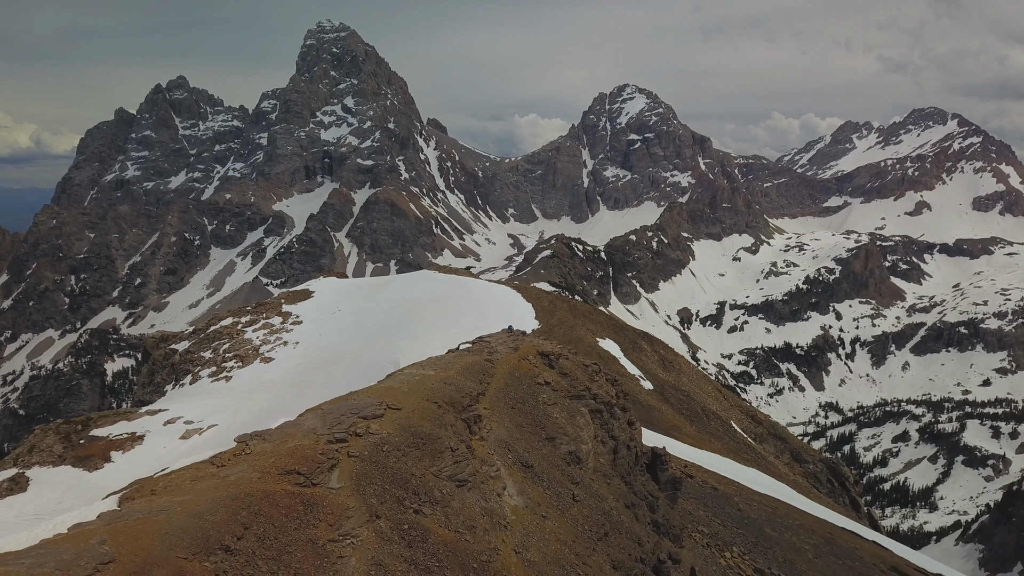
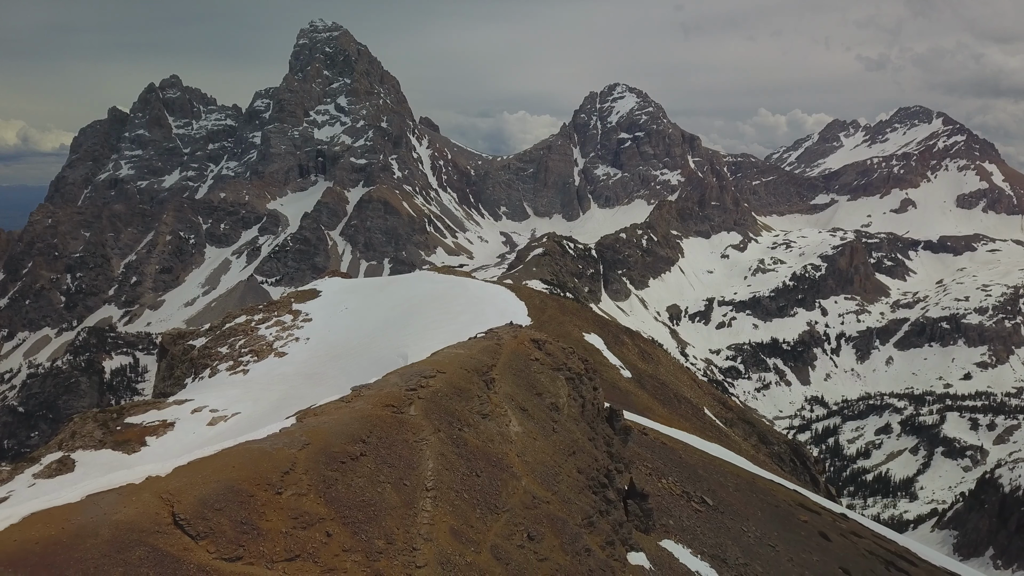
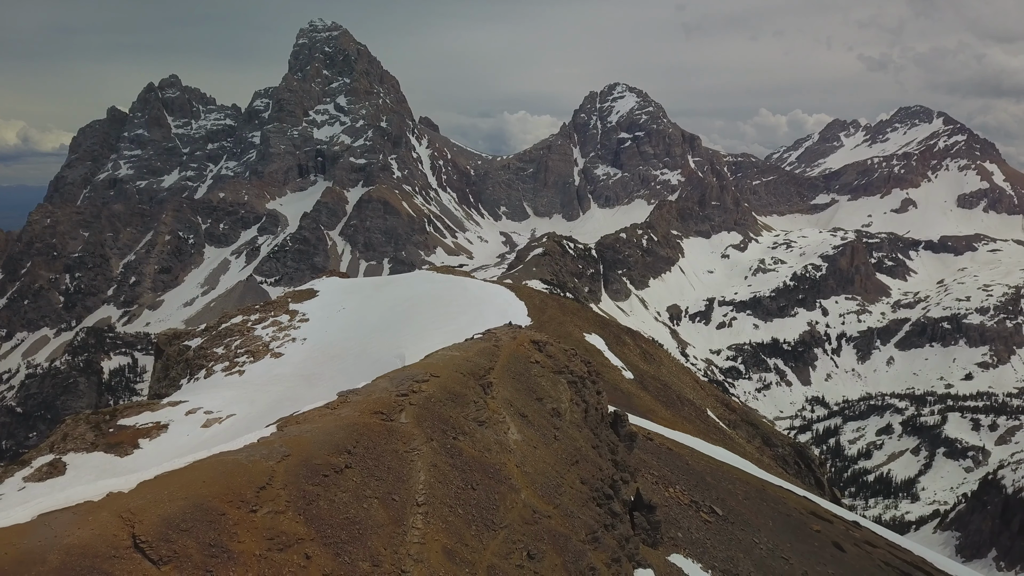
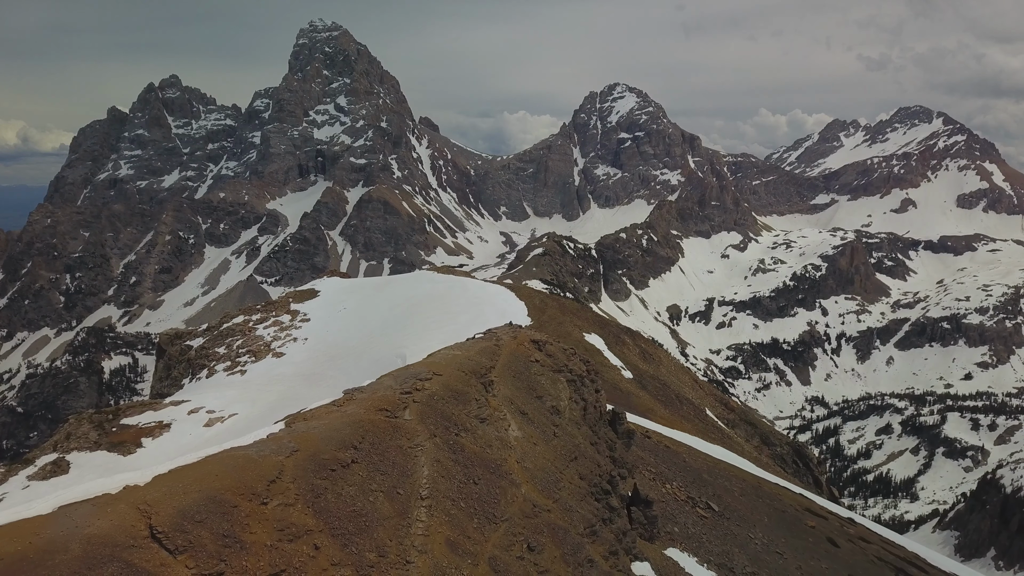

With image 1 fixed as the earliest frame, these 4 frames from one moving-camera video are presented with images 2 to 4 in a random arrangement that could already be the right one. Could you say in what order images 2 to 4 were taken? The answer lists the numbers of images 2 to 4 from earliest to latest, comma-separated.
3, 4, 2
